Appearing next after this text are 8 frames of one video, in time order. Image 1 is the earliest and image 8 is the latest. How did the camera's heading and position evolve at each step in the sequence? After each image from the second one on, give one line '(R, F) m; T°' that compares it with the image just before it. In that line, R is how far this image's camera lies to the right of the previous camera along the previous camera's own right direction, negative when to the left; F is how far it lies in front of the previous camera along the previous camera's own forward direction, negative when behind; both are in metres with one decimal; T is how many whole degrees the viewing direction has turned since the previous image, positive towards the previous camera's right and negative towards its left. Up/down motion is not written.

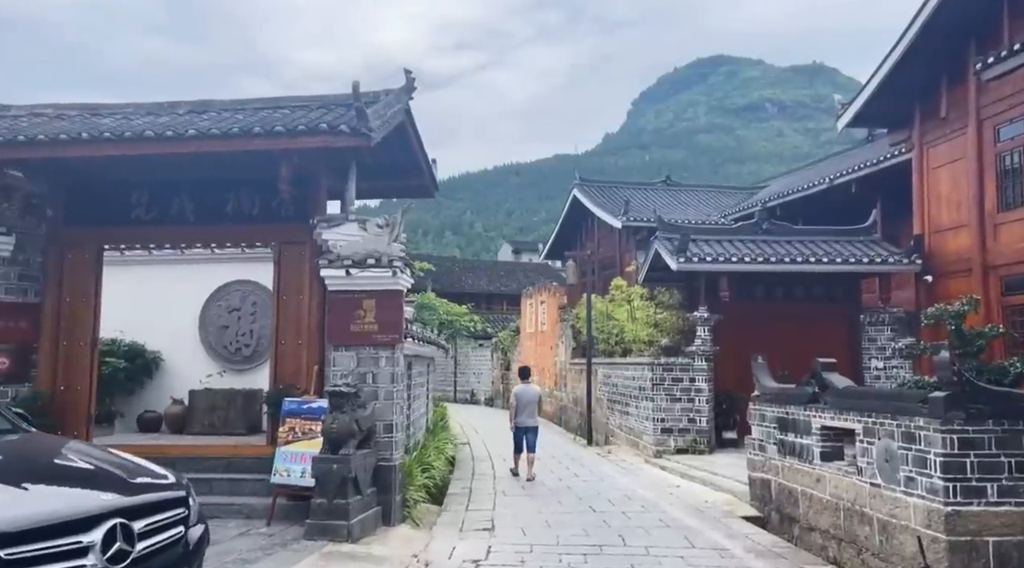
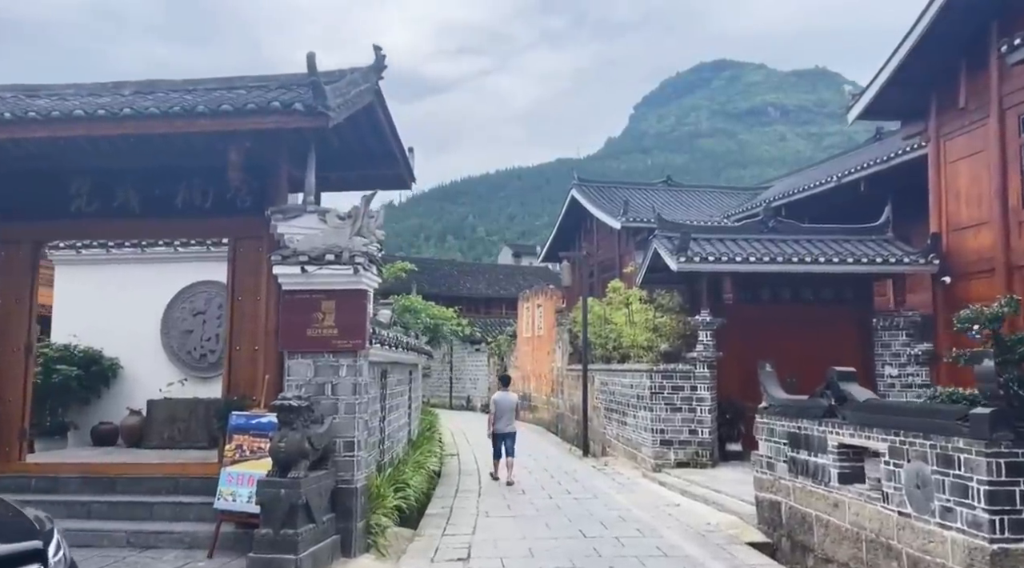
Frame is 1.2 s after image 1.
(+0.2, +0.7) m; 0°
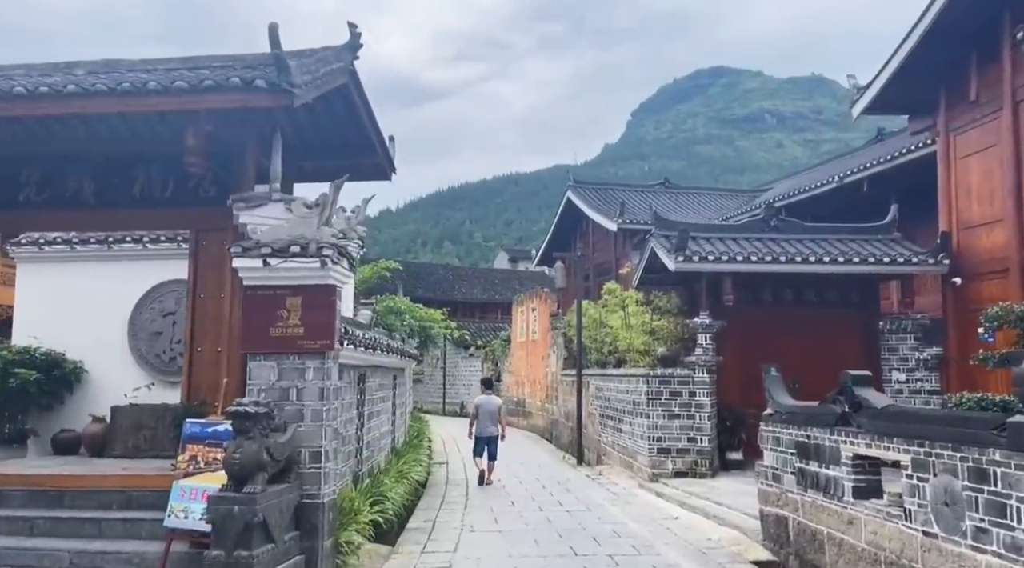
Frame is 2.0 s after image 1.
(+0.1, +0.5) m; 0°
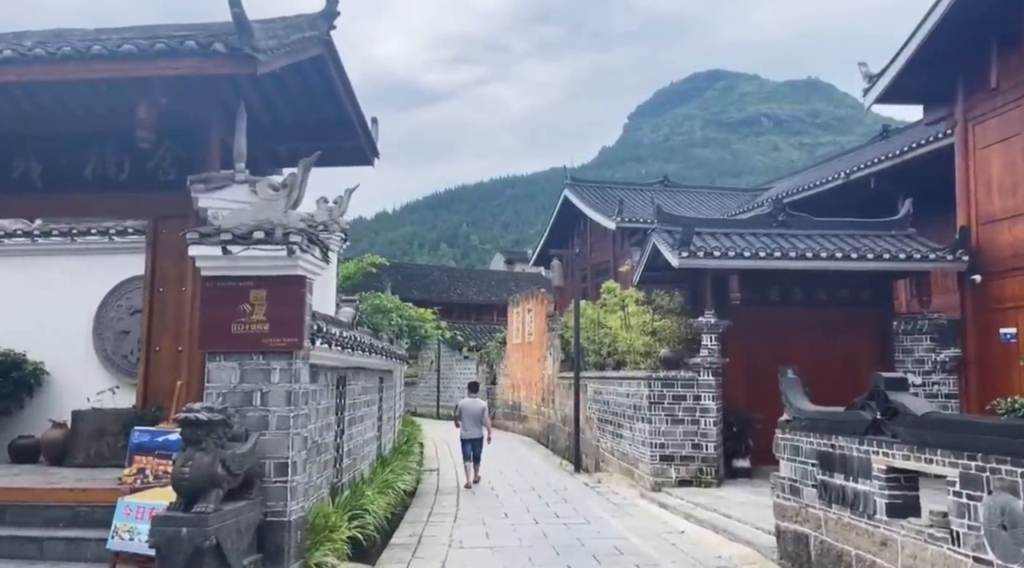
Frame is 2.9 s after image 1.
(0.0, +0.6) m; 0°
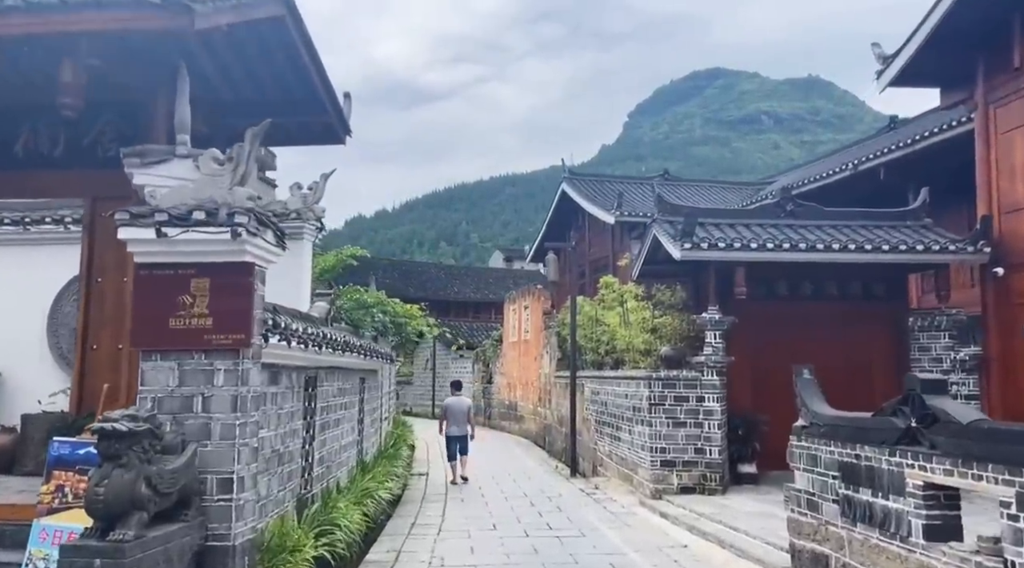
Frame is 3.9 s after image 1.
(+0.1, +0.6) m; 0°
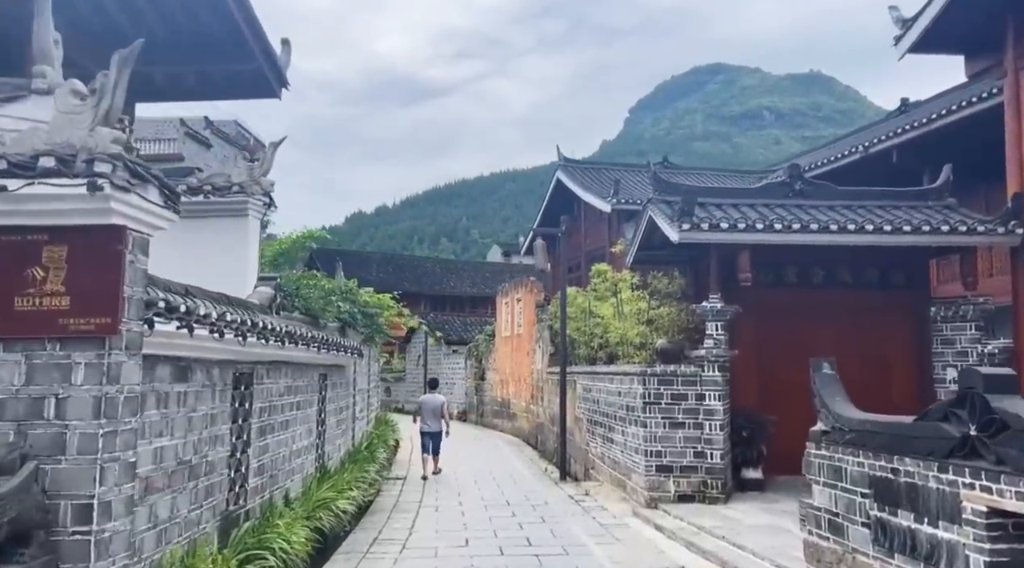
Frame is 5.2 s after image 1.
(+0.2, +0.9) m; 0°
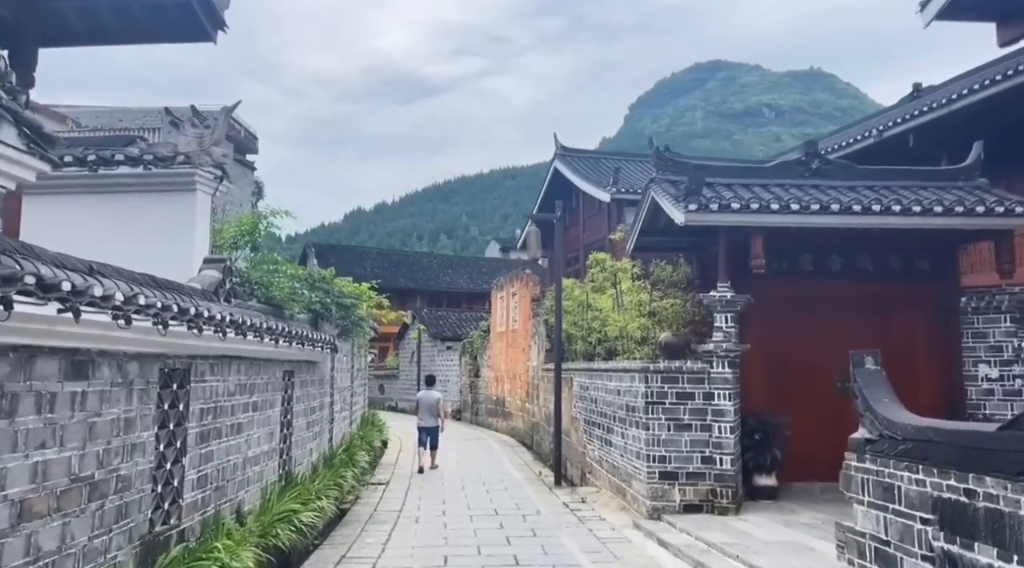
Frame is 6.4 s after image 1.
(+0.1, +0.8) m; 0°
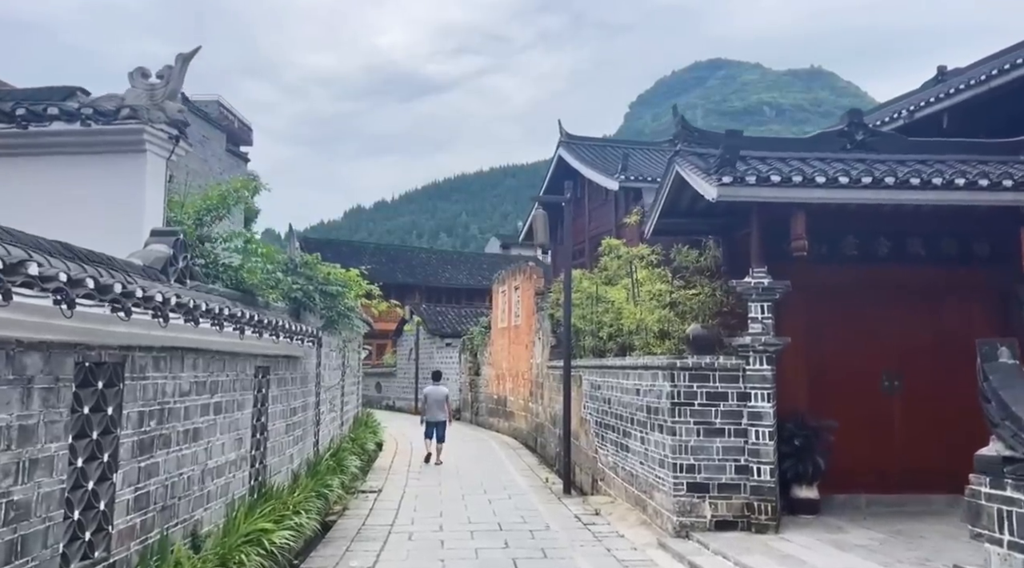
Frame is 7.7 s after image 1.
(-0.1, +0.9) m; 0°
